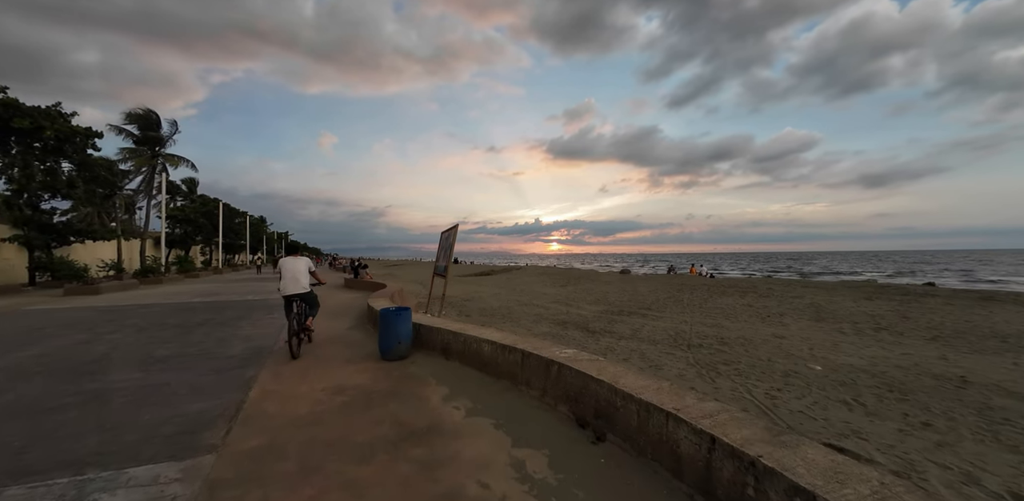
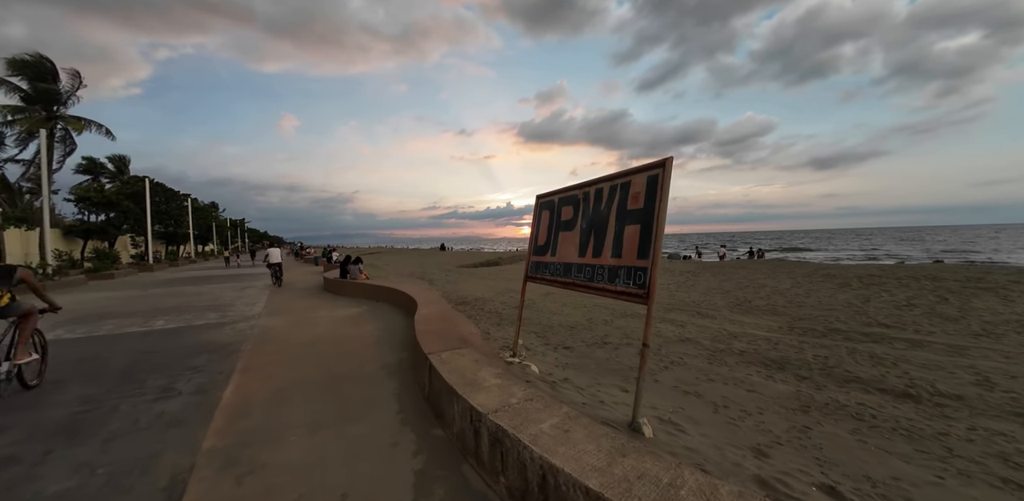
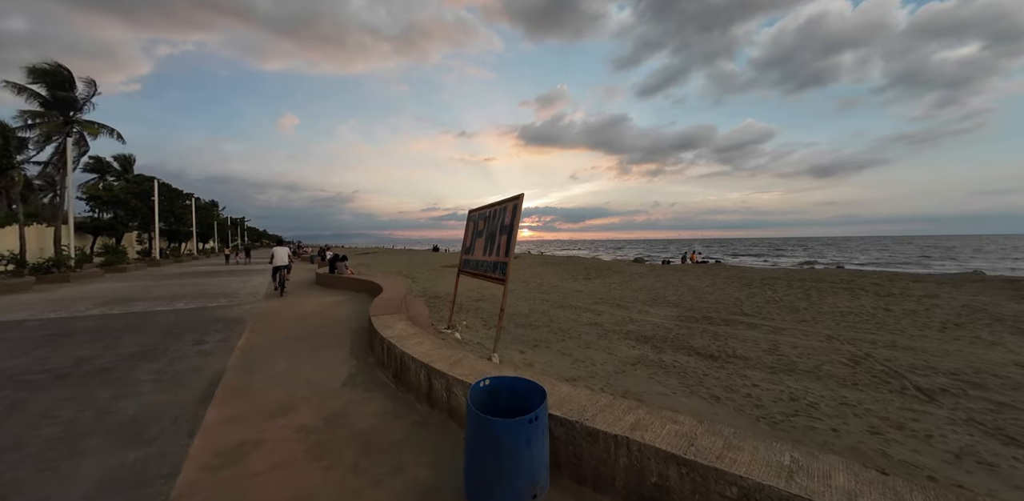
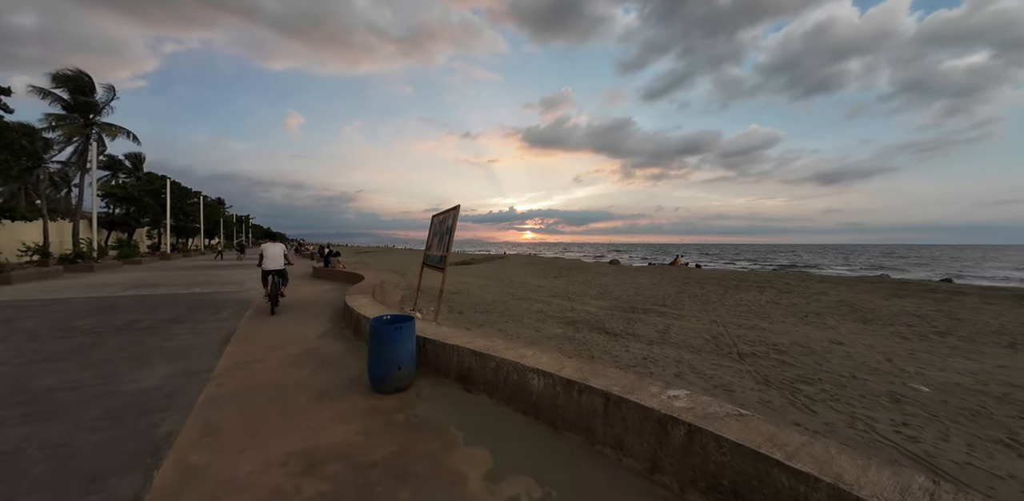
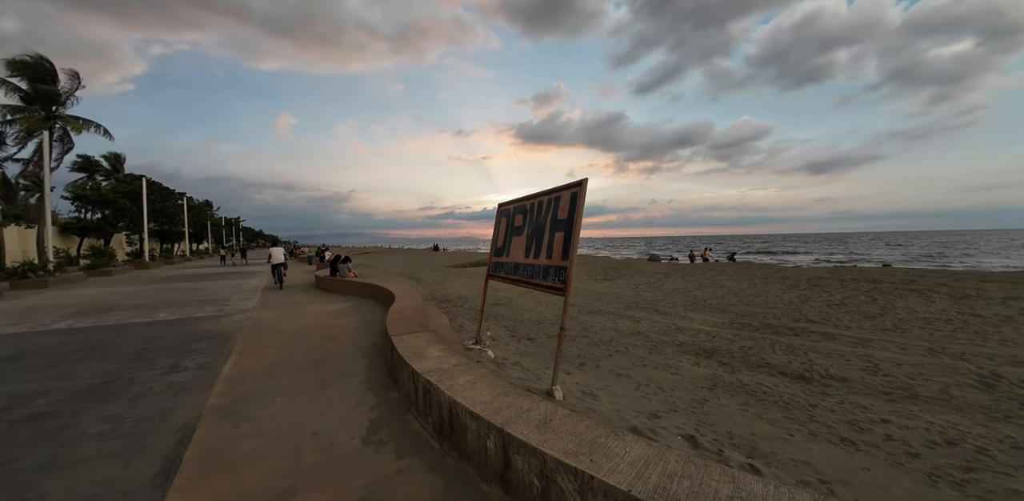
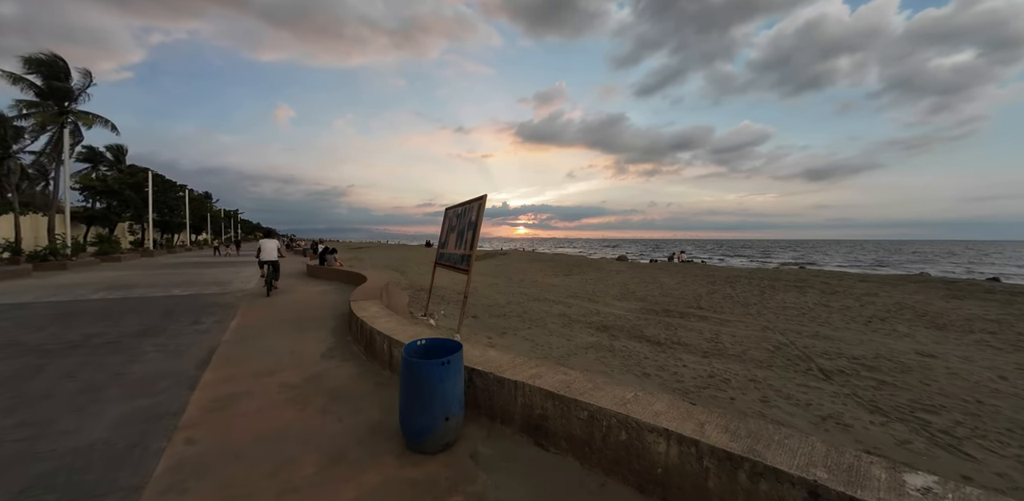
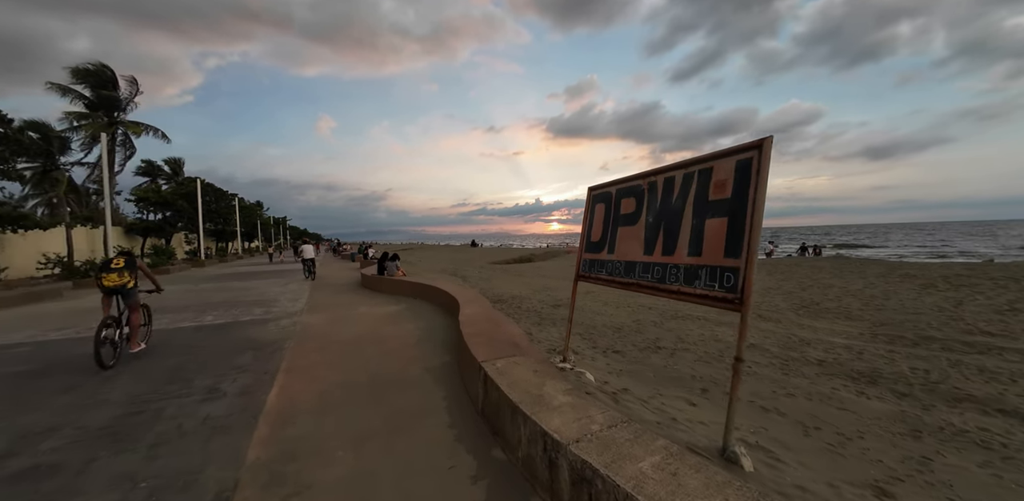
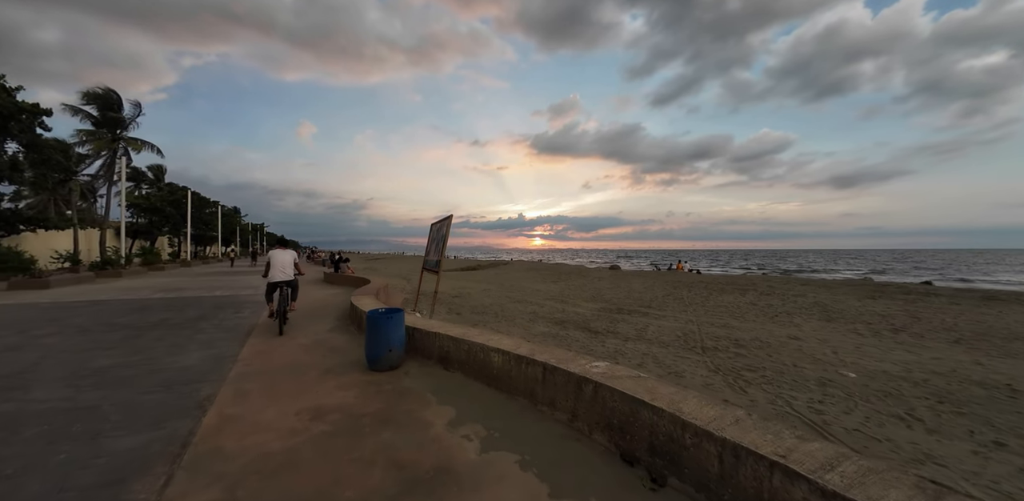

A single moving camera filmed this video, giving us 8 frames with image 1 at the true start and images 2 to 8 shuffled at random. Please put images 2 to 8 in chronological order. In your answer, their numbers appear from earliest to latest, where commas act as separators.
8, 4, 6, 3, 5, 2, 7
